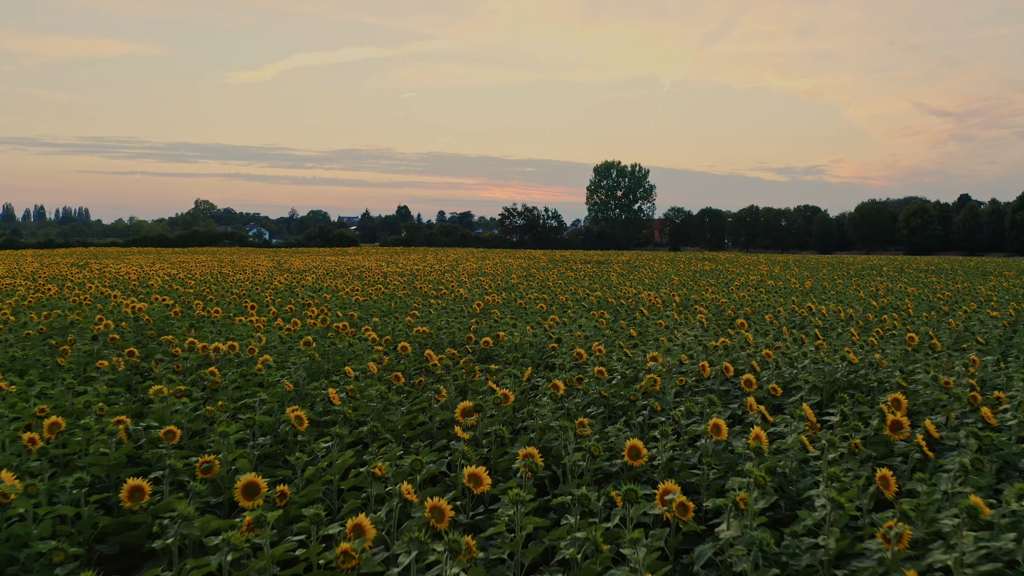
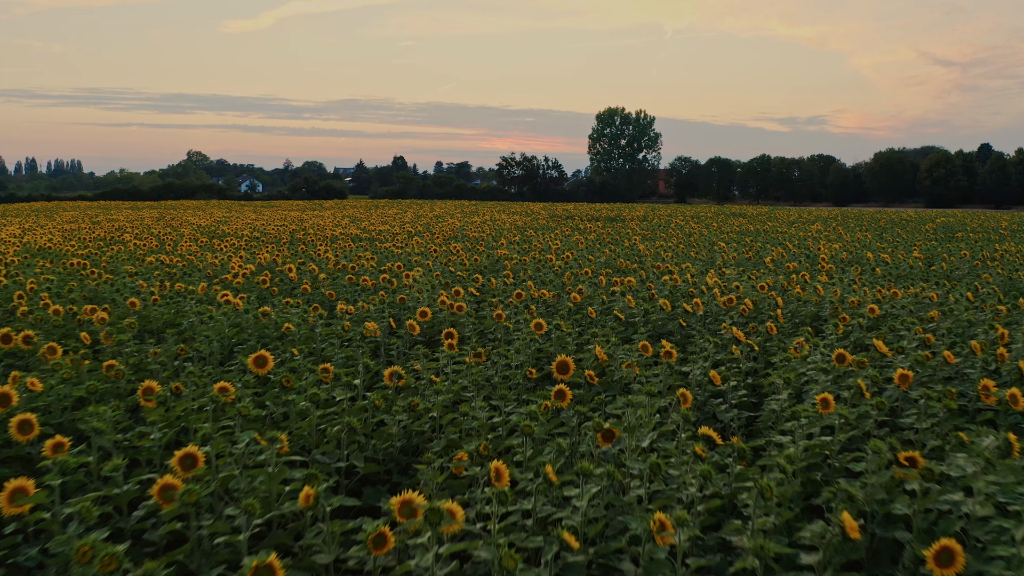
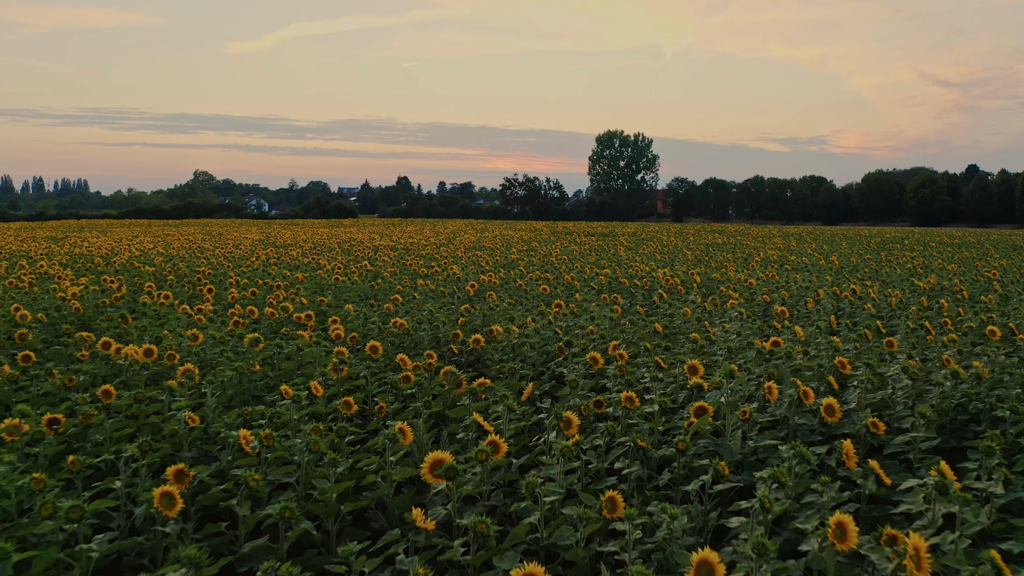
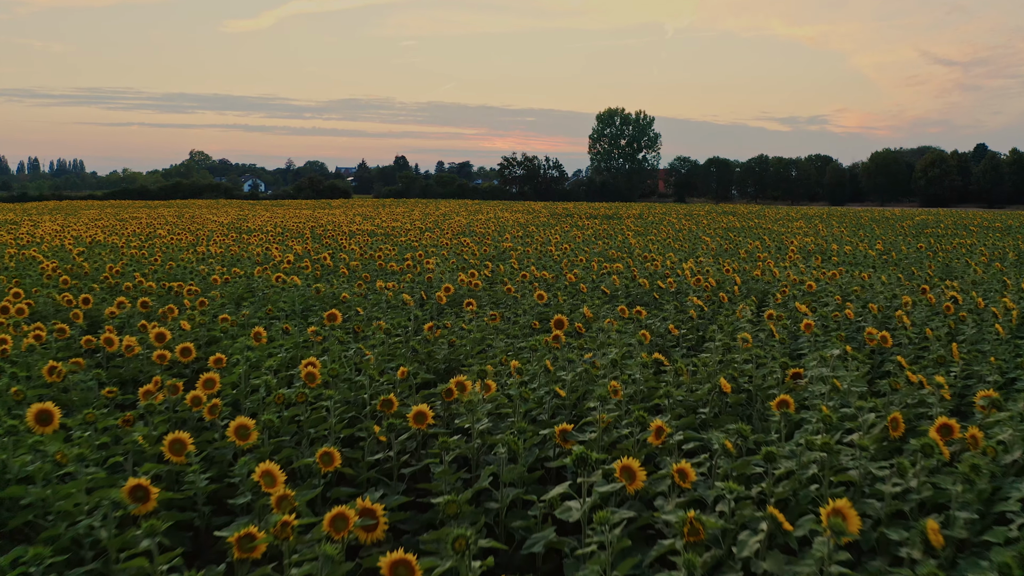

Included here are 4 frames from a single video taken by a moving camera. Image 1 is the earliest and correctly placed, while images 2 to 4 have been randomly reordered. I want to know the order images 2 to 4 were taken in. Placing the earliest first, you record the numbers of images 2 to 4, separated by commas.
3, 4, 2
